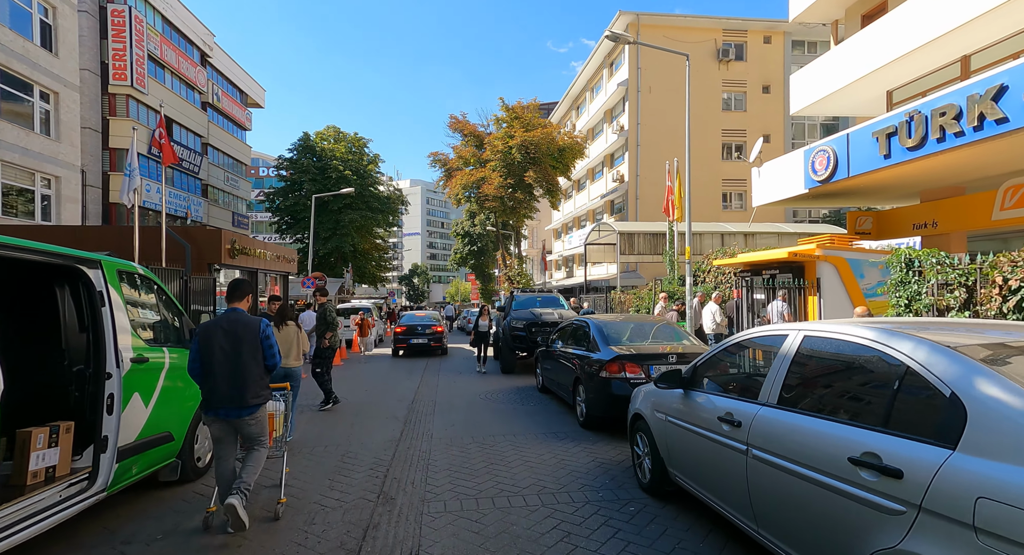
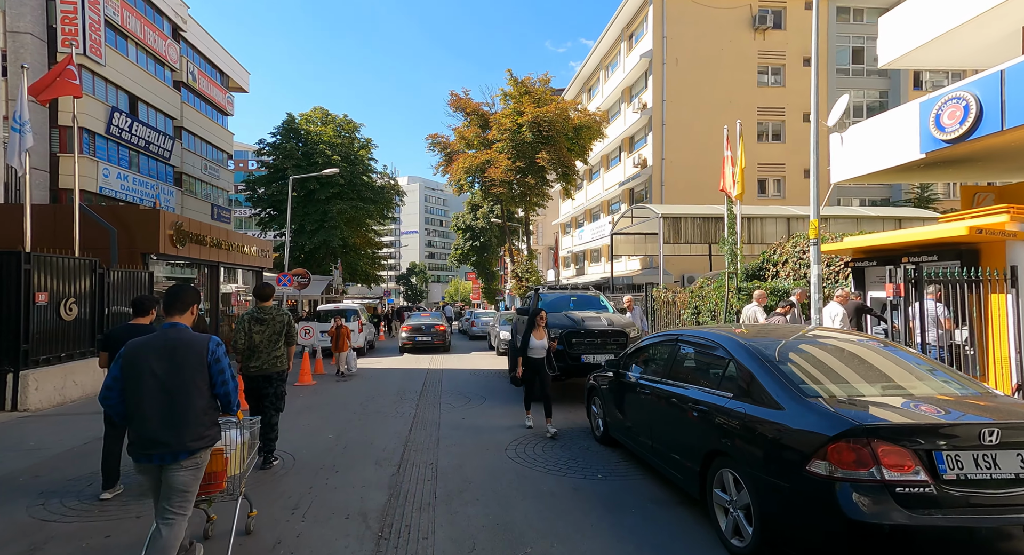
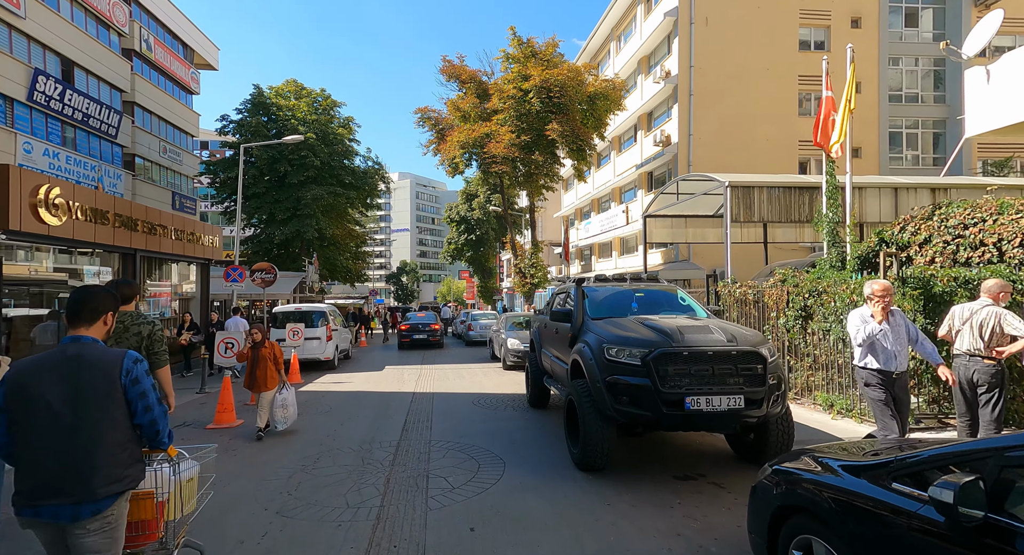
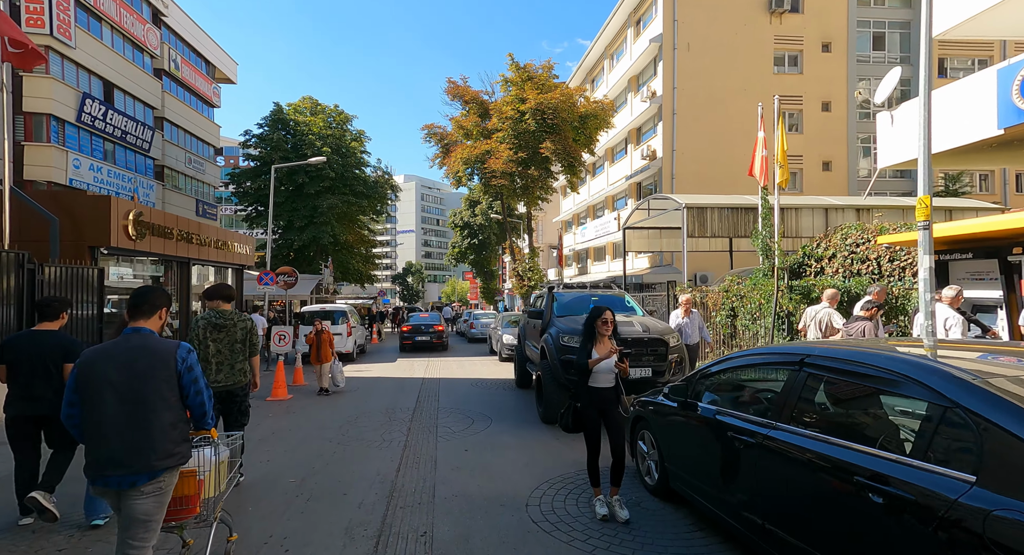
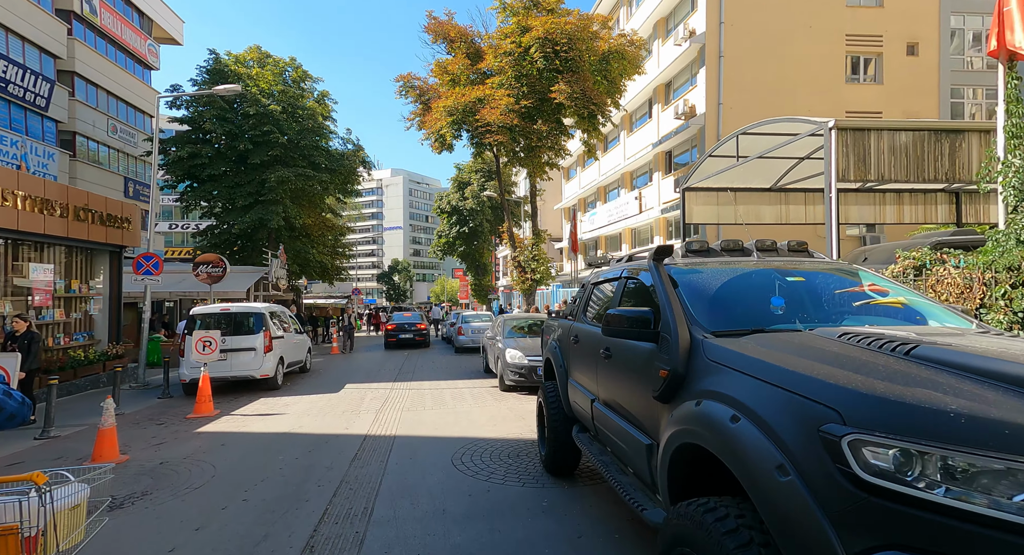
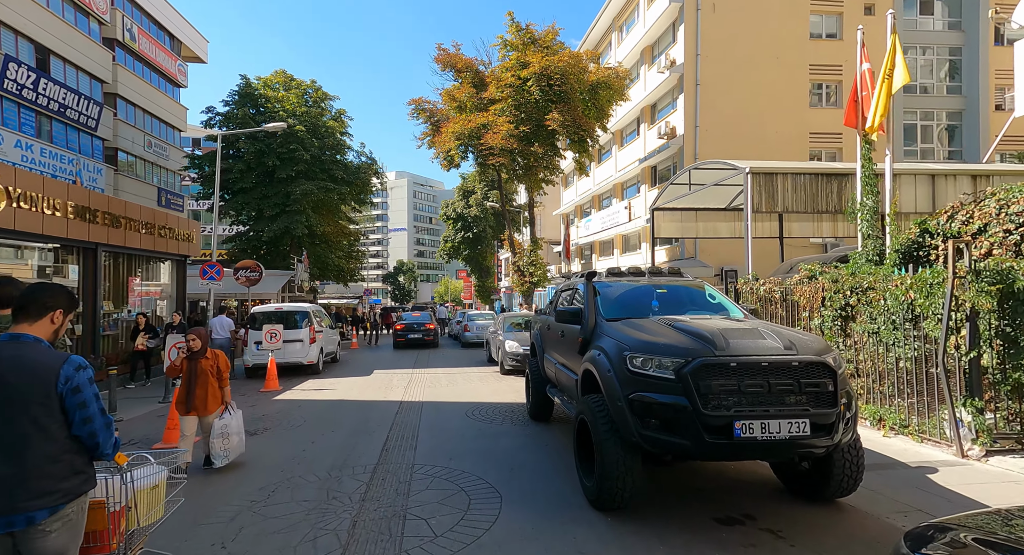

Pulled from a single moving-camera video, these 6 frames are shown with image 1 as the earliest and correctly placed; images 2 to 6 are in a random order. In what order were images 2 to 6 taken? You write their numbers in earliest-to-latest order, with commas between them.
2, 4, 3, 6, 5
